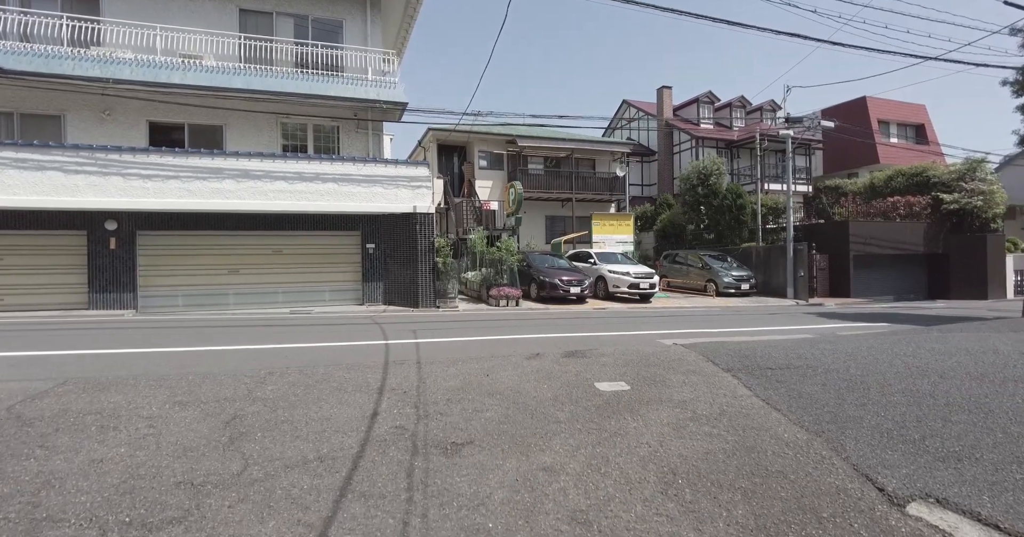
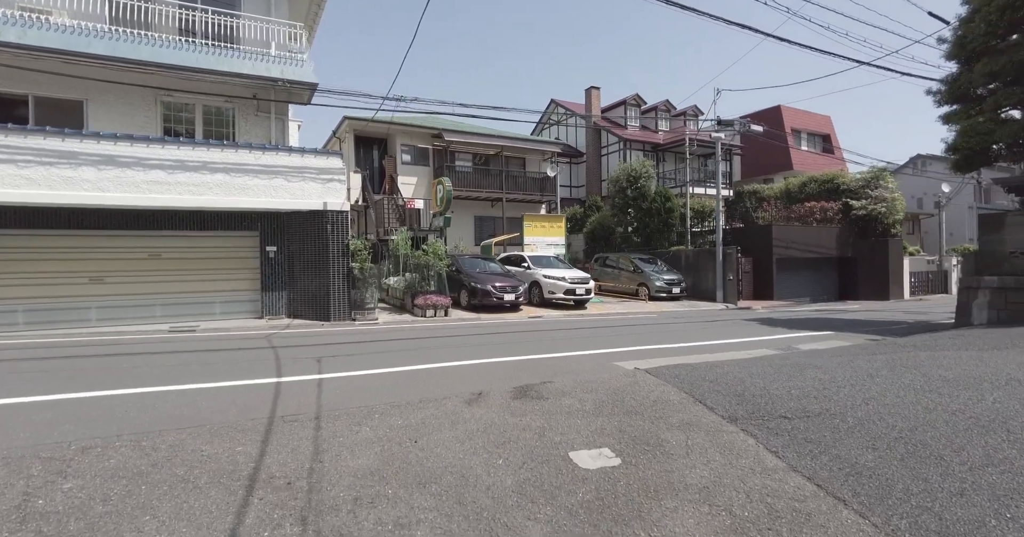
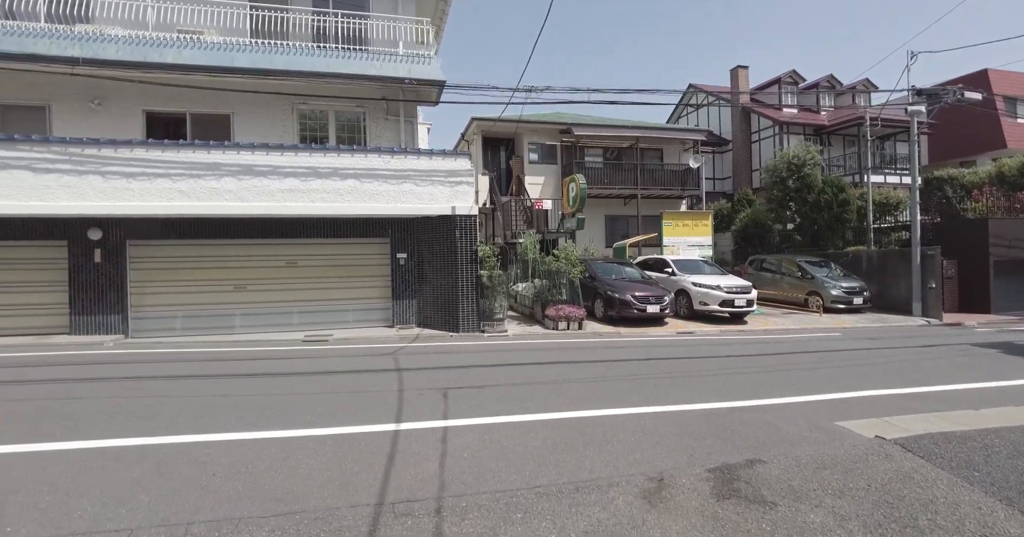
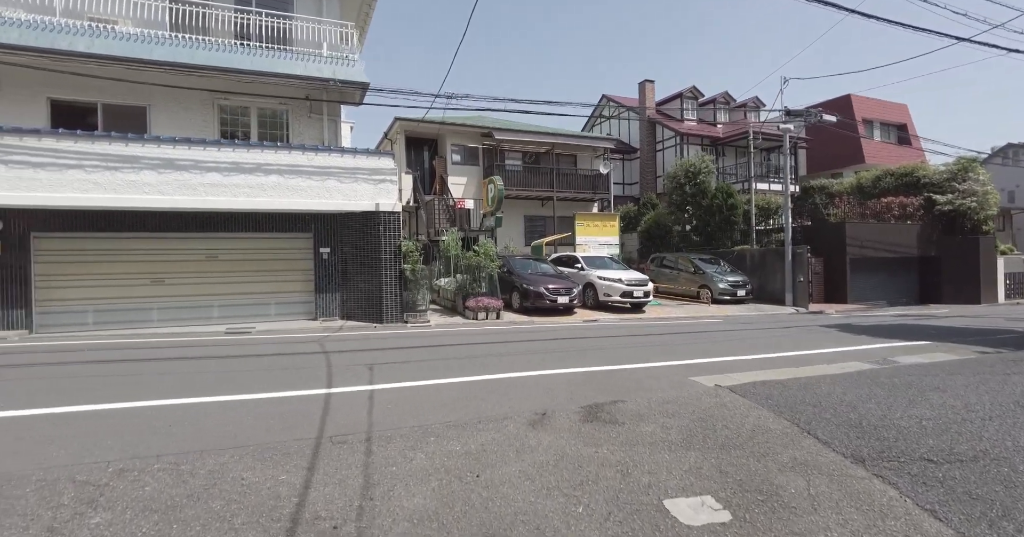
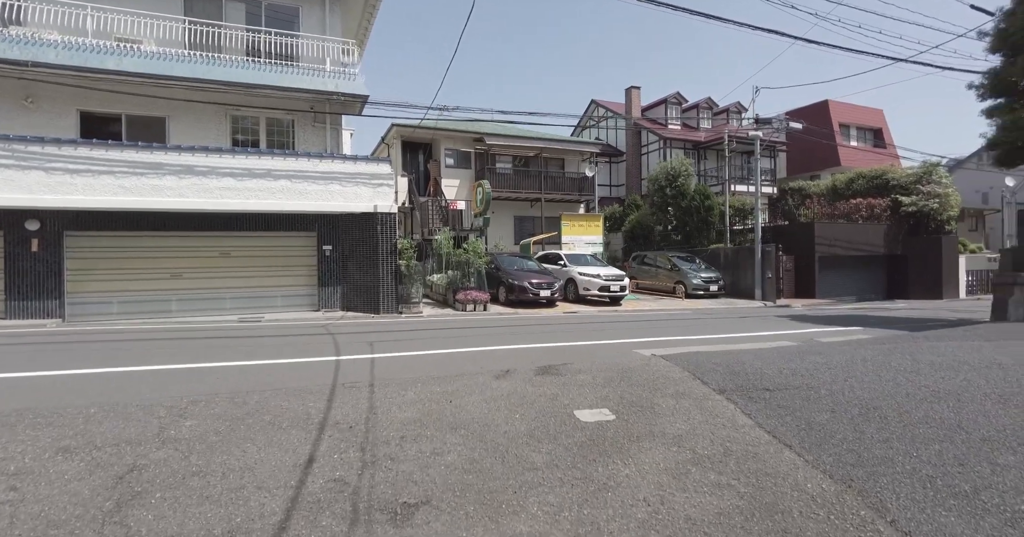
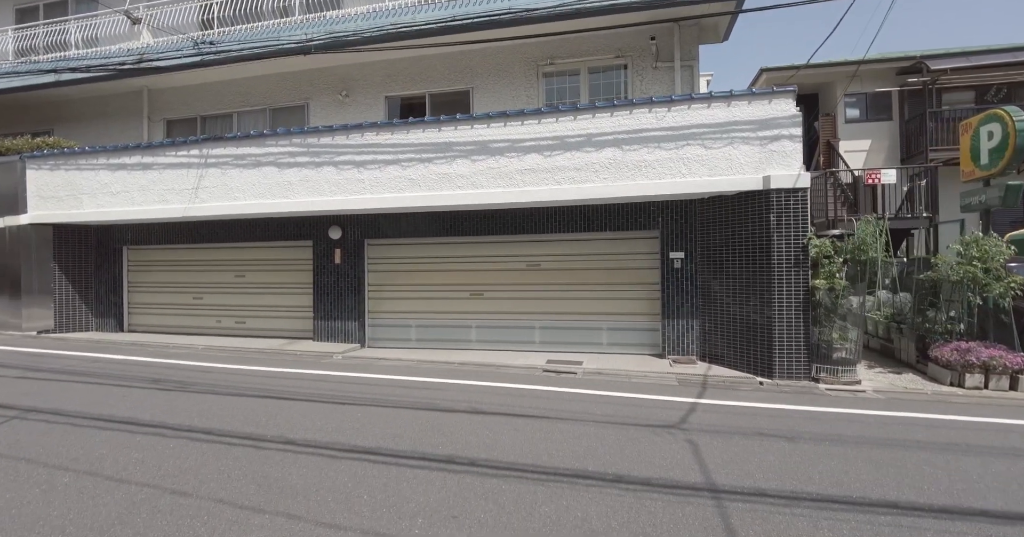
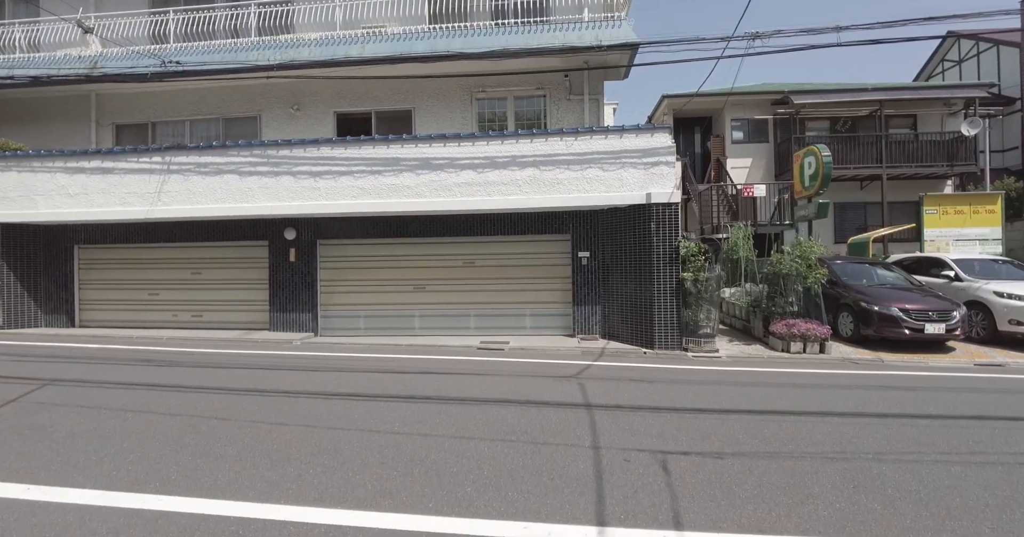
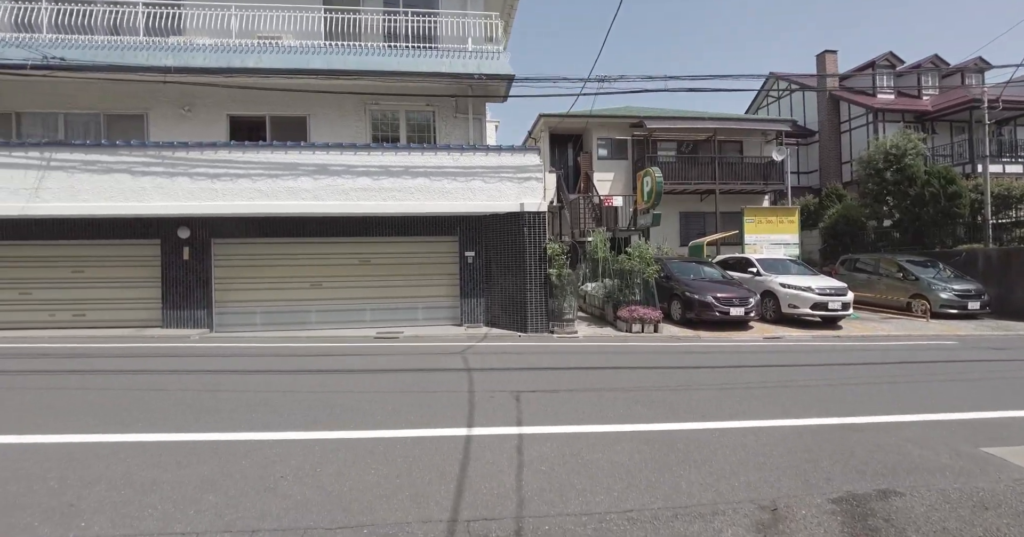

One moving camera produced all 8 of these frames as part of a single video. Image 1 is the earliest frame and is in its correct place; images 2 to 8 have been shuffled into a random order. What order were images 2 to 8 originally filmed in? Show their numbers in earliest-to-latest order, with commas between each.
5, 2, 4, 3, 8, 7, 6
